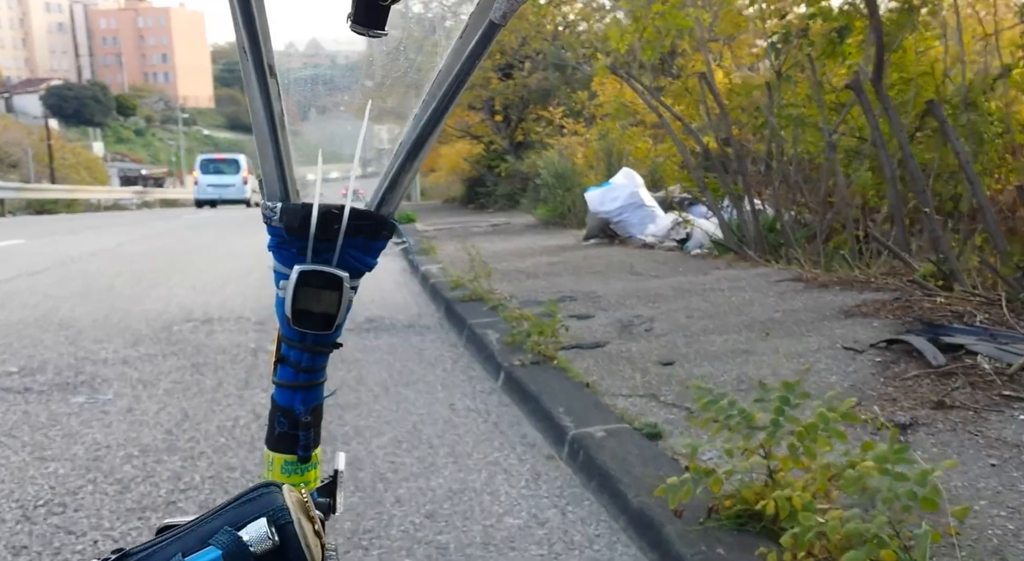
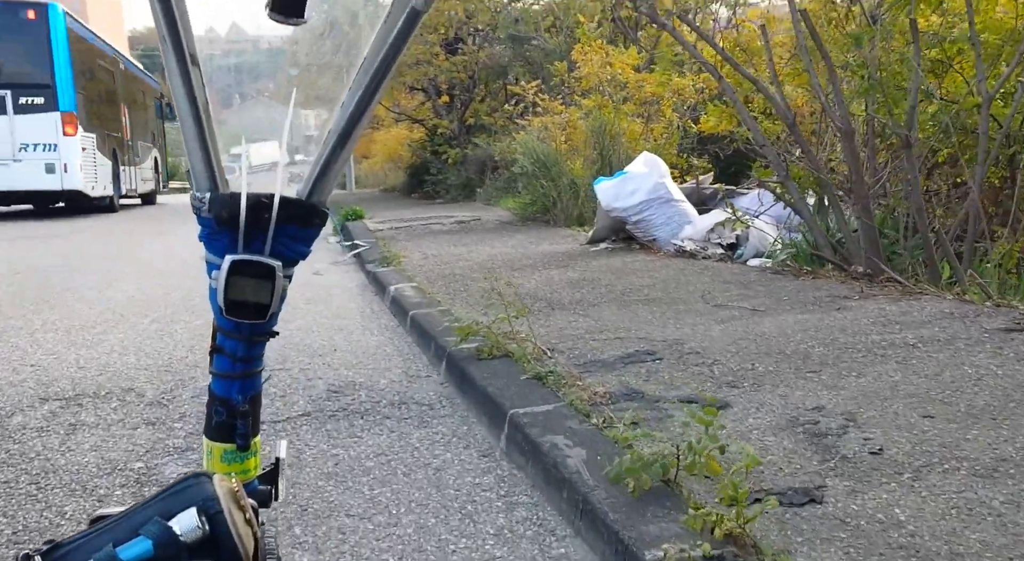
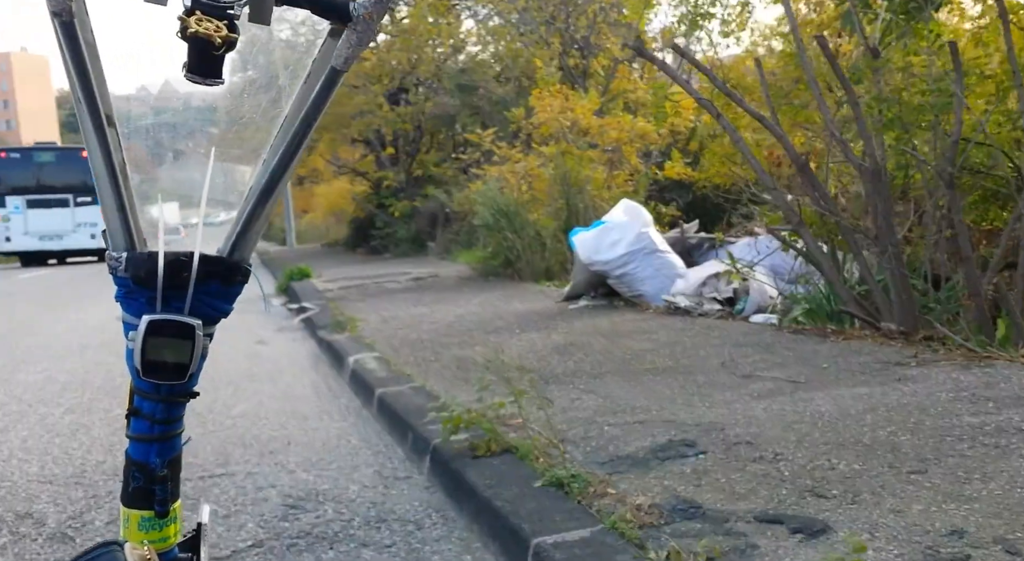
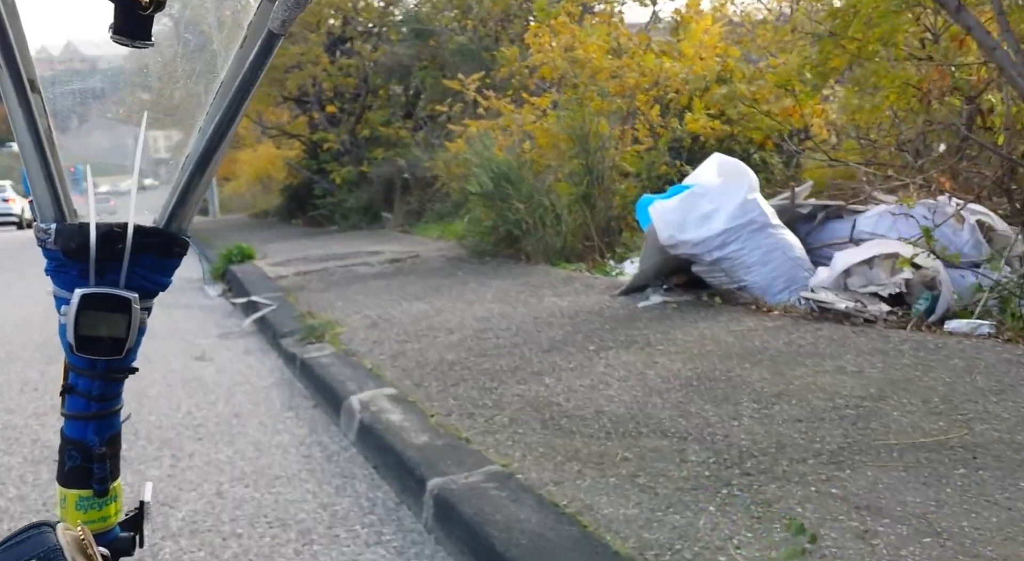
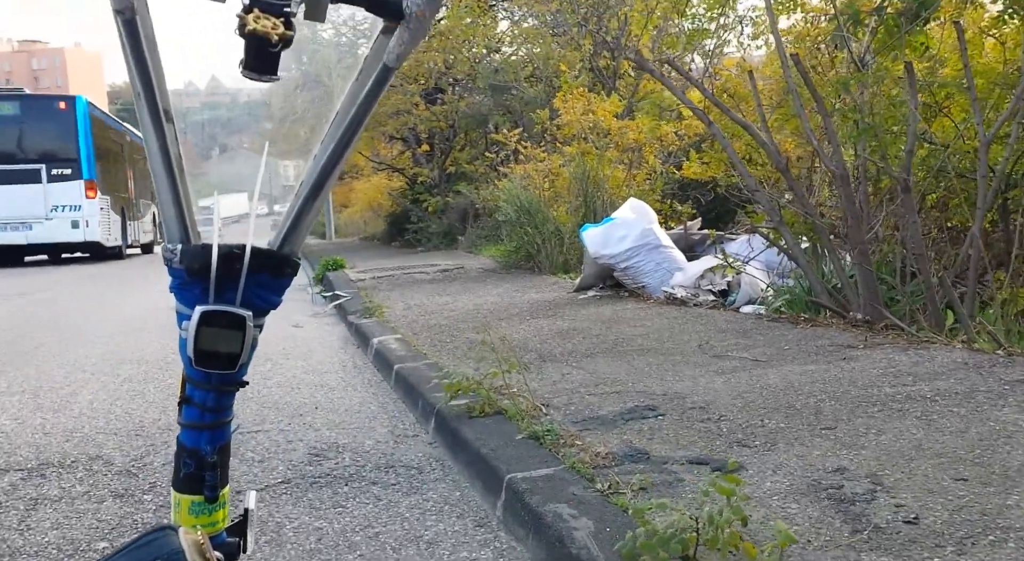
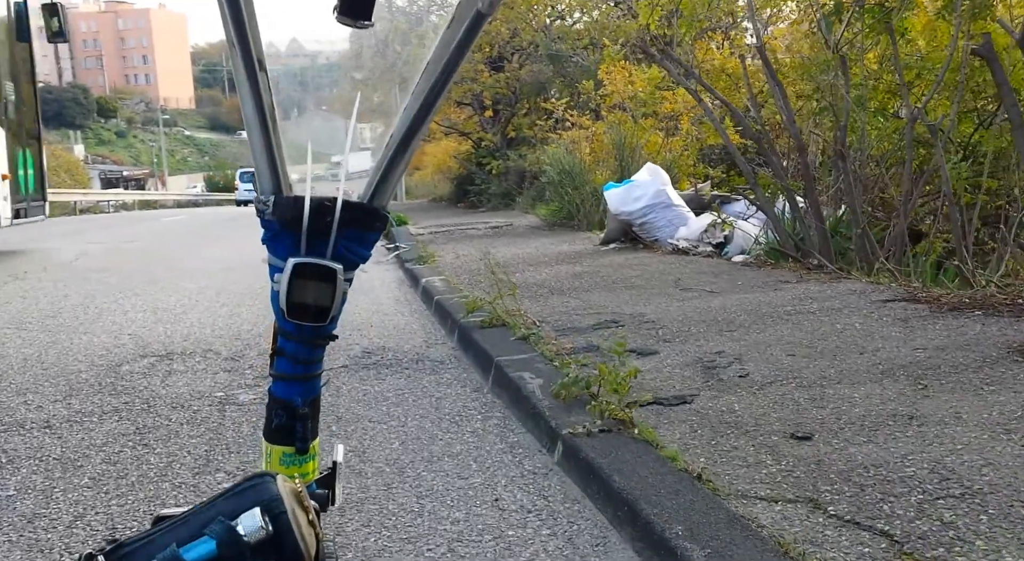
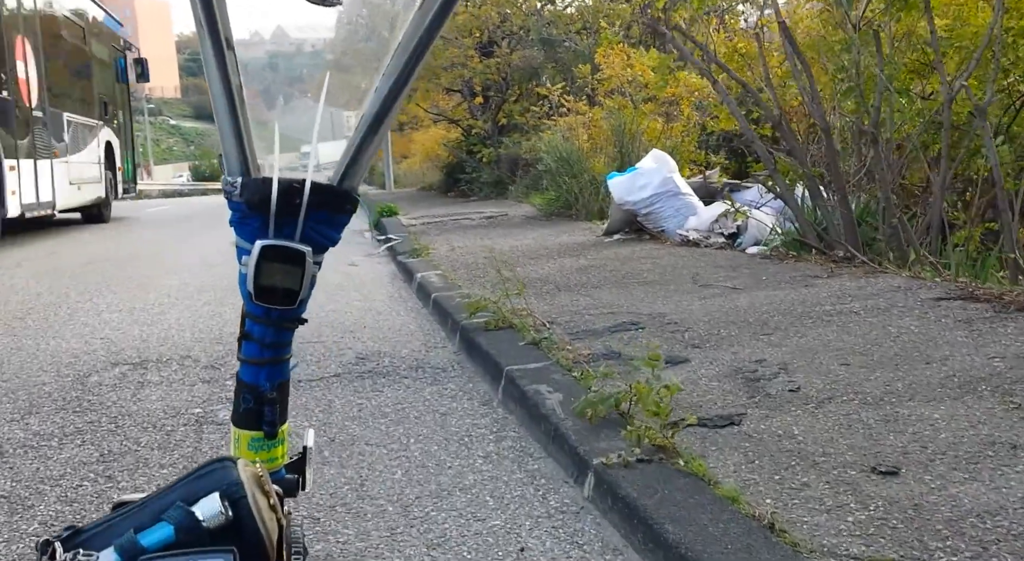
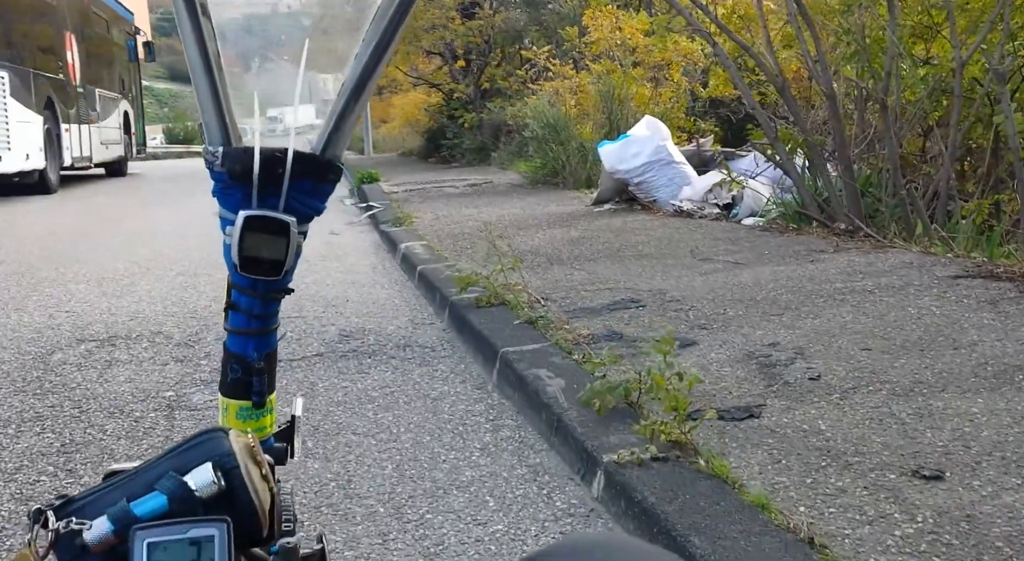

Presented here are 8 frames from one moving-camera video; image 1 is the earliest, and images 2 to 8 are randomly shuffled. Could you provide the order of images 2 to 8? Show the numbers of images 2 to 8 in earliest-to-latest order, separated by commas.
6, 7, 8, 2, 5, 3, 4
